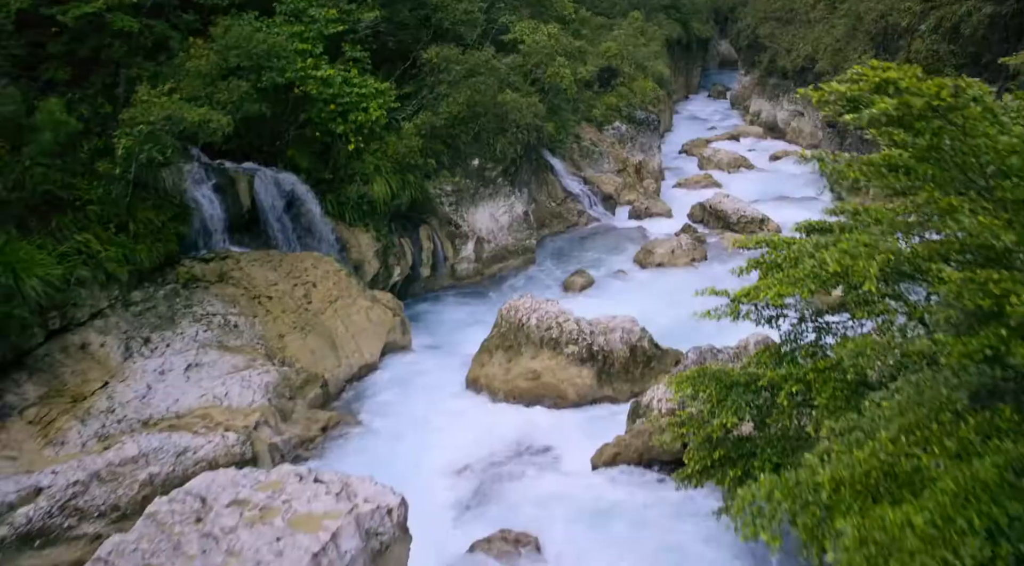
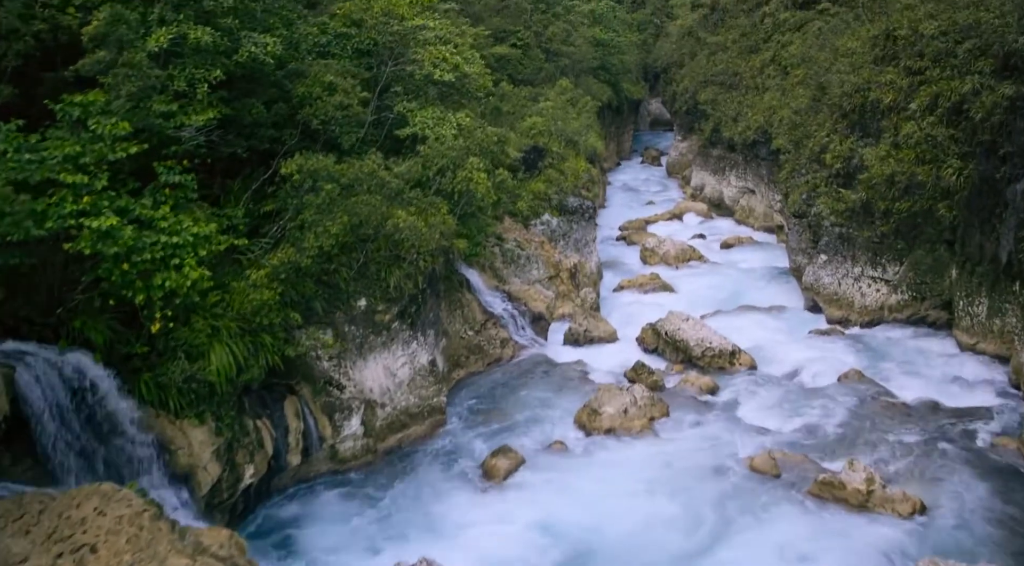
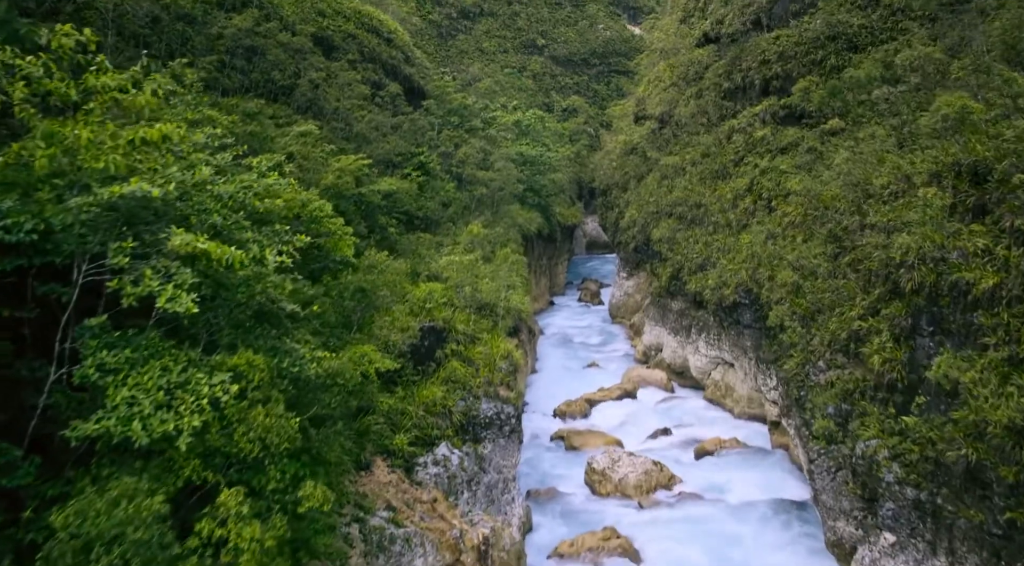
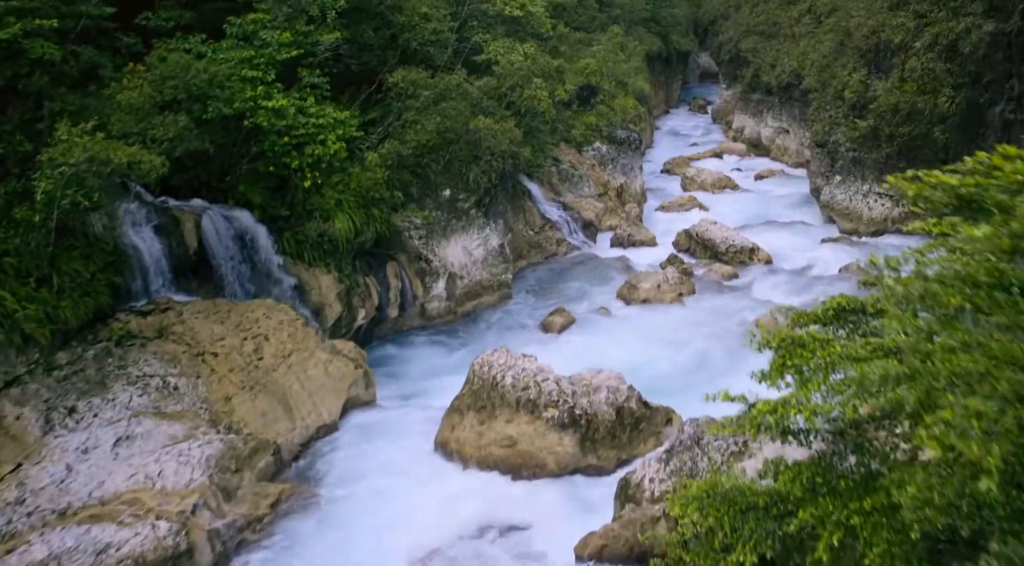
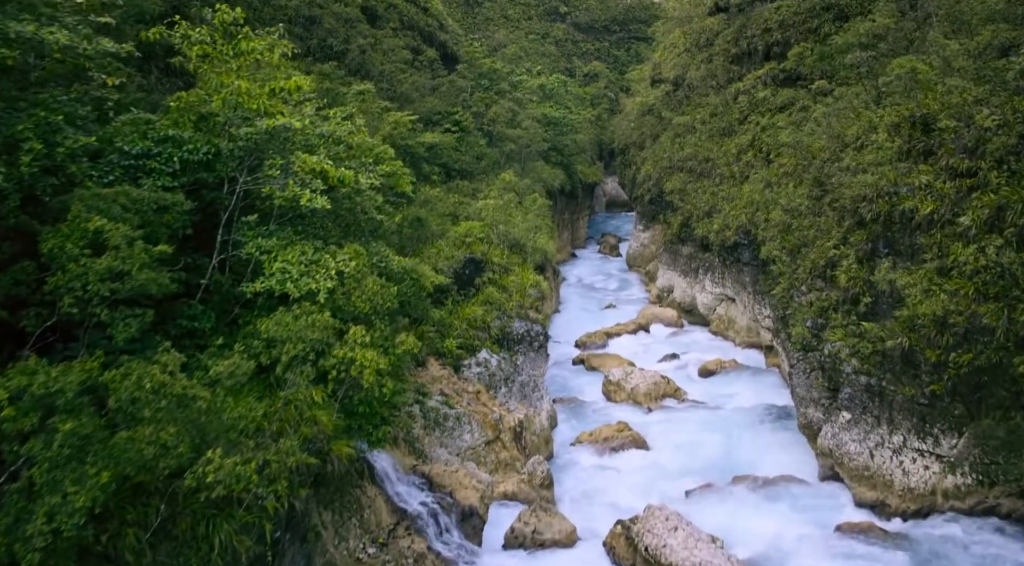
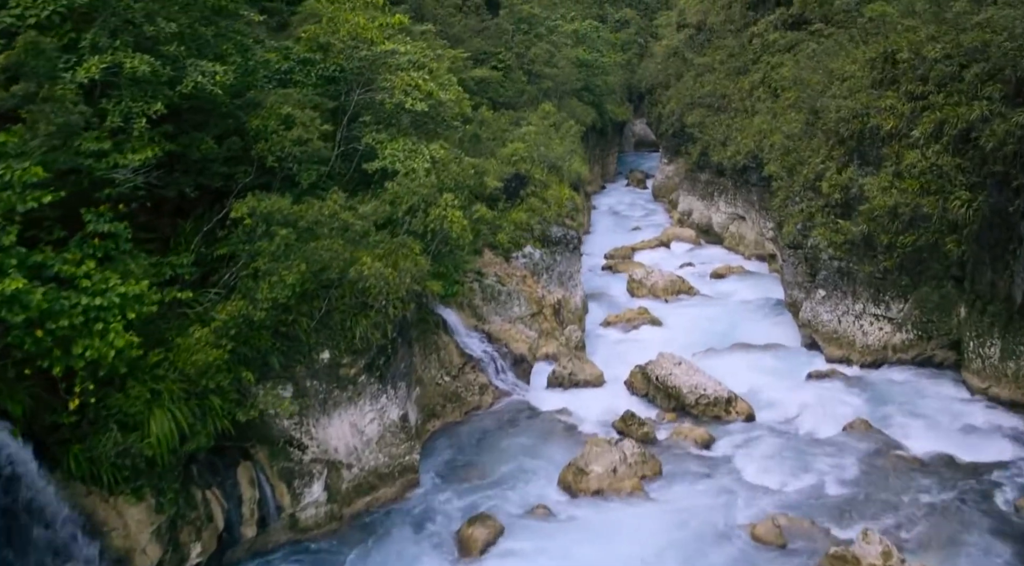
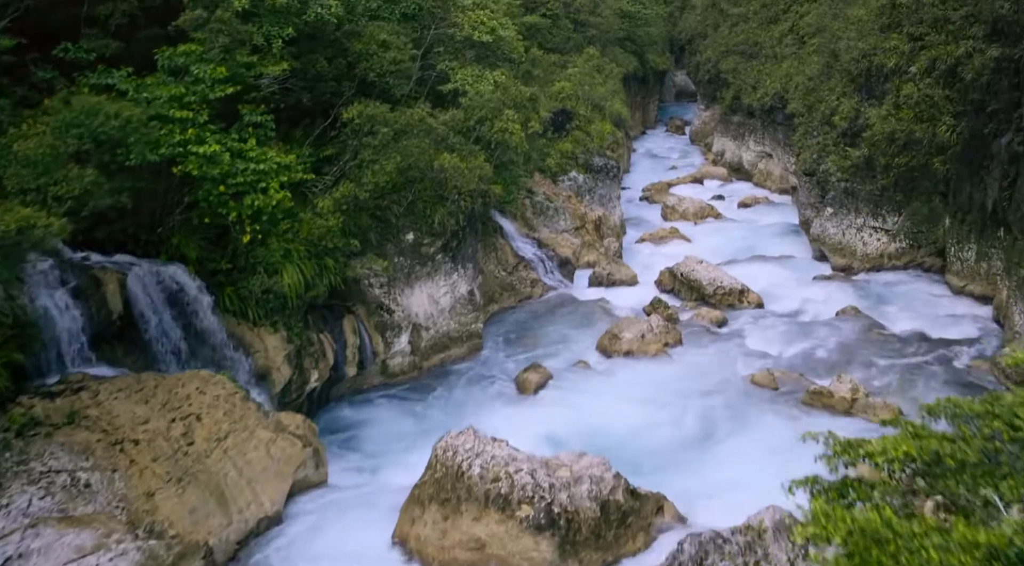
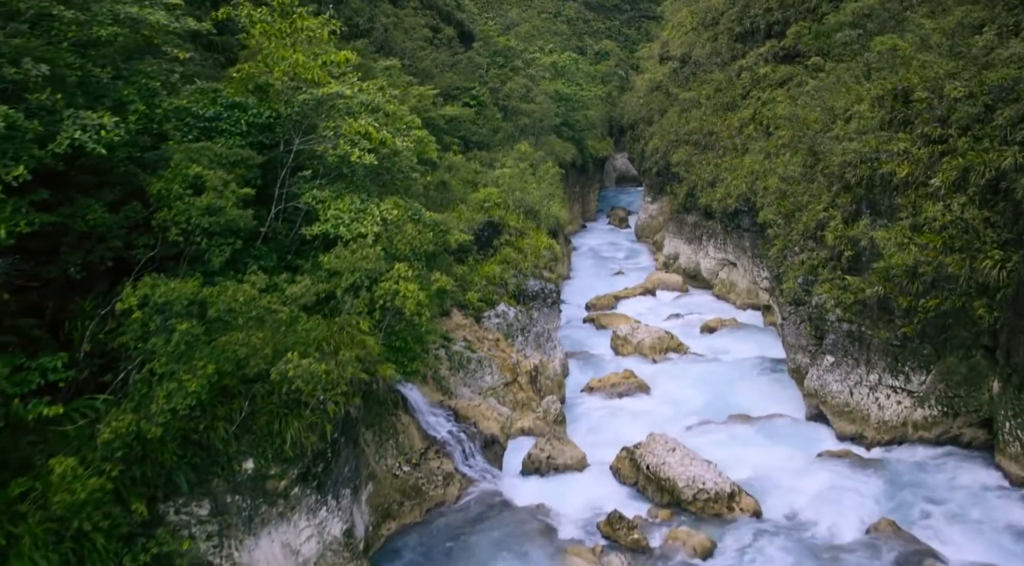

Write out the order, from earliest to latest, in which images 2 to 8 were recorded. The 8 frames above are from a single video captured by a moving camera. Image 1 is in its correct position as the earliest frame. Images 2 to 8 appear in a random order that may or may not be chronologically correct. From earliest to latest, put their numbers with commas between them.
4, 7, 2, 6, 8, 5, 3
